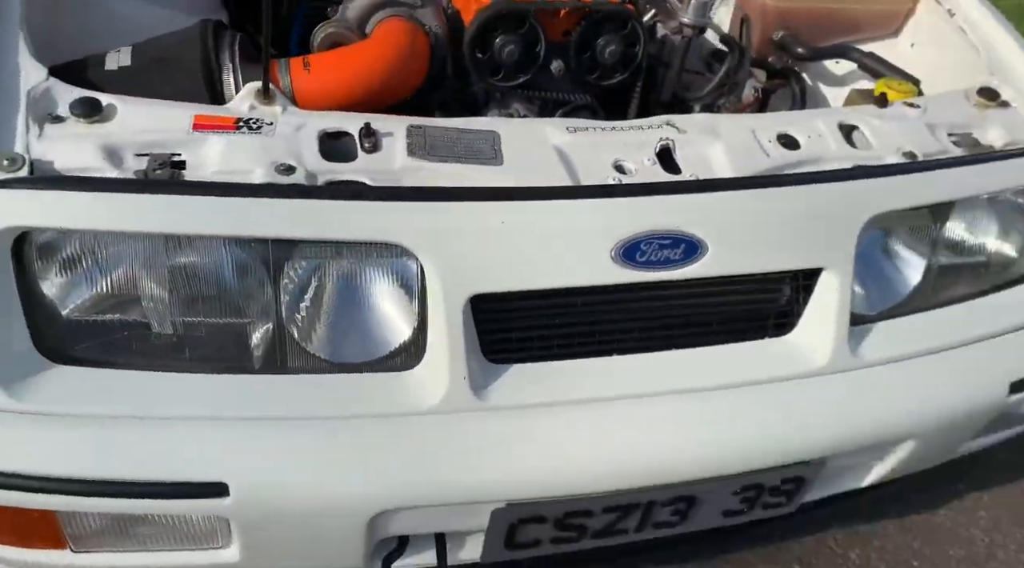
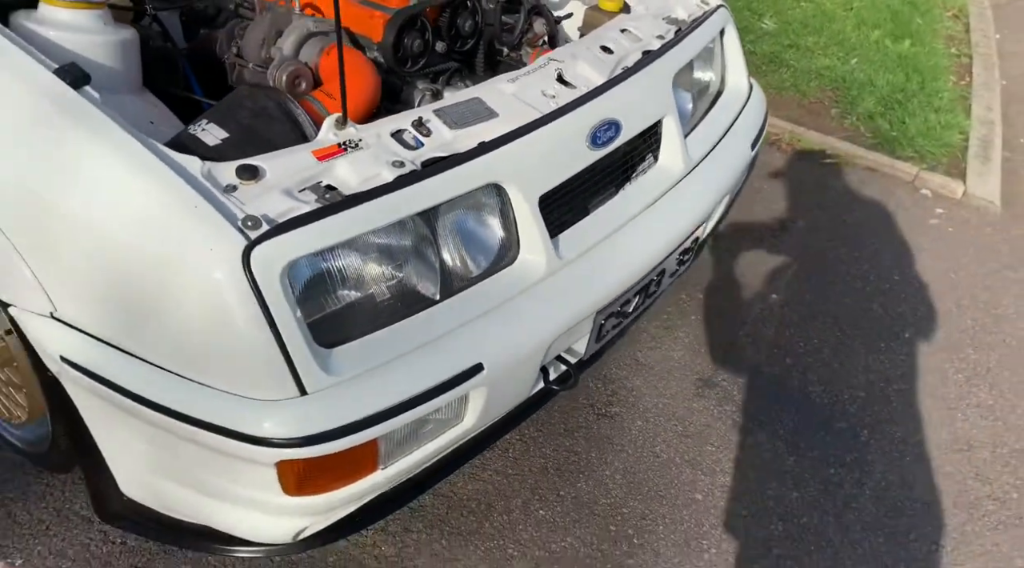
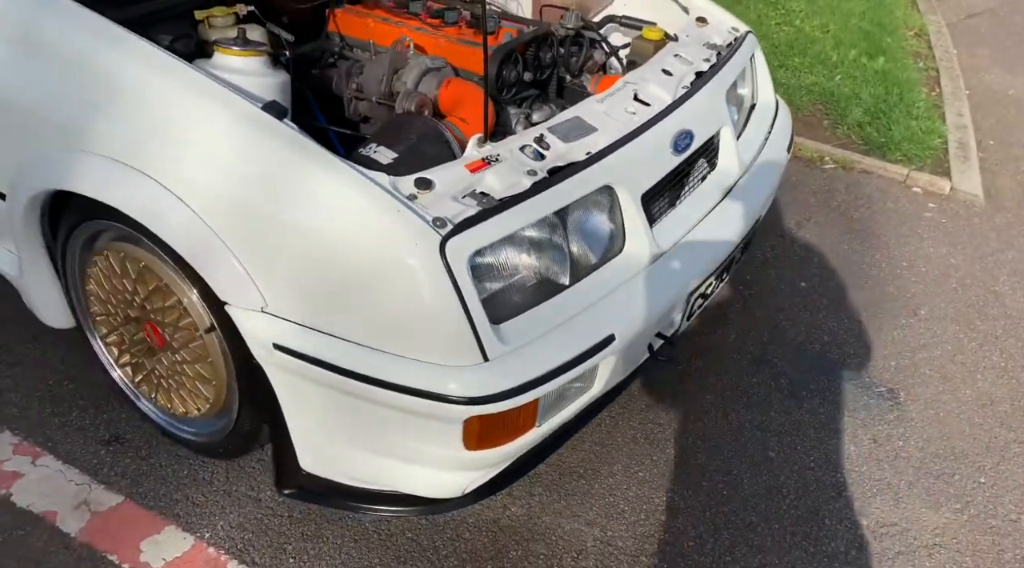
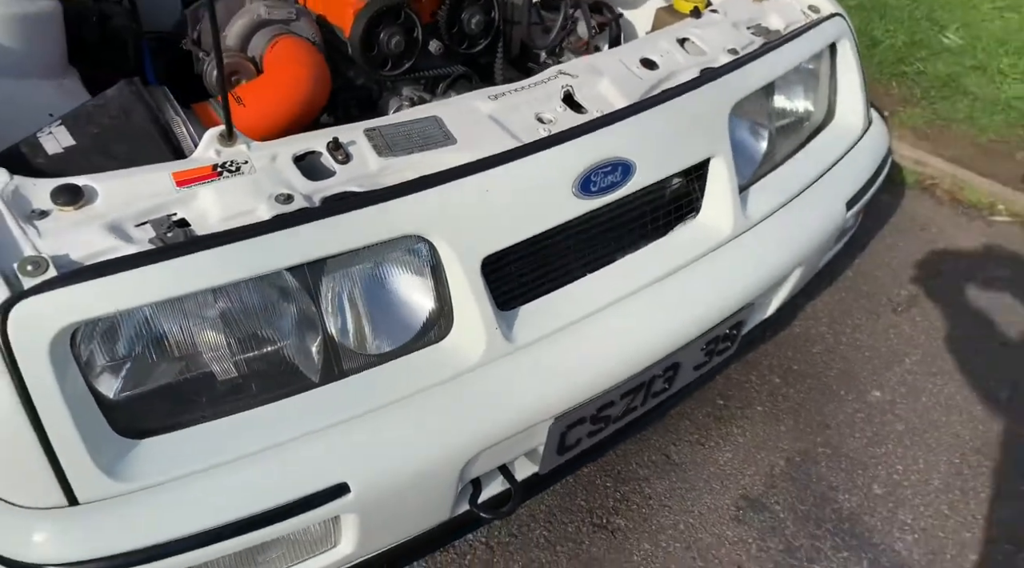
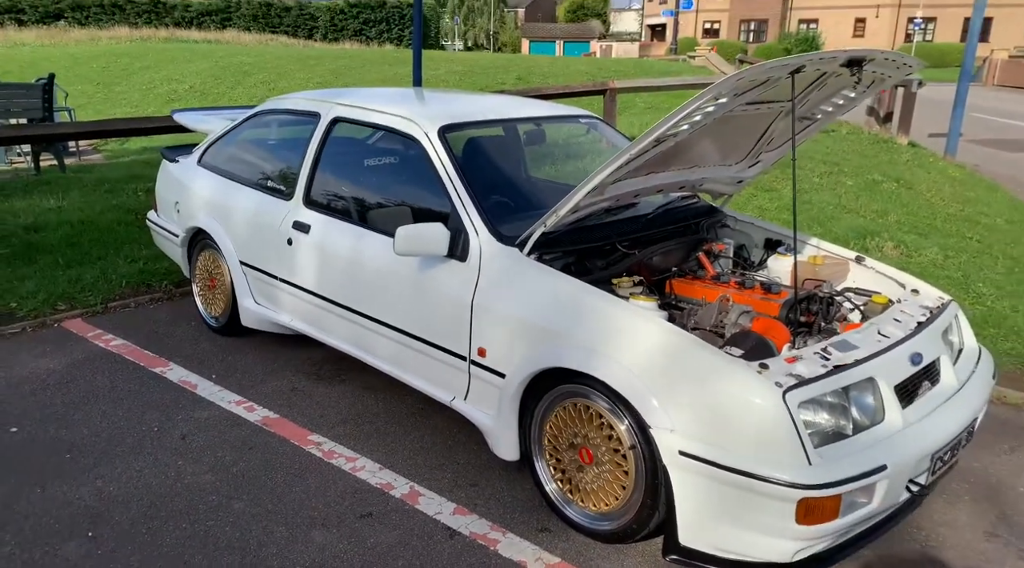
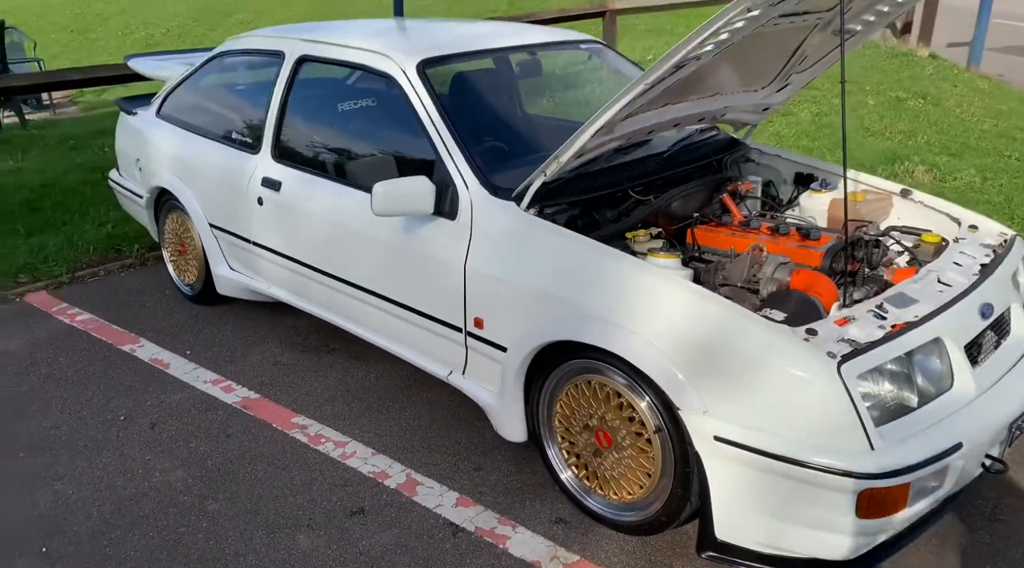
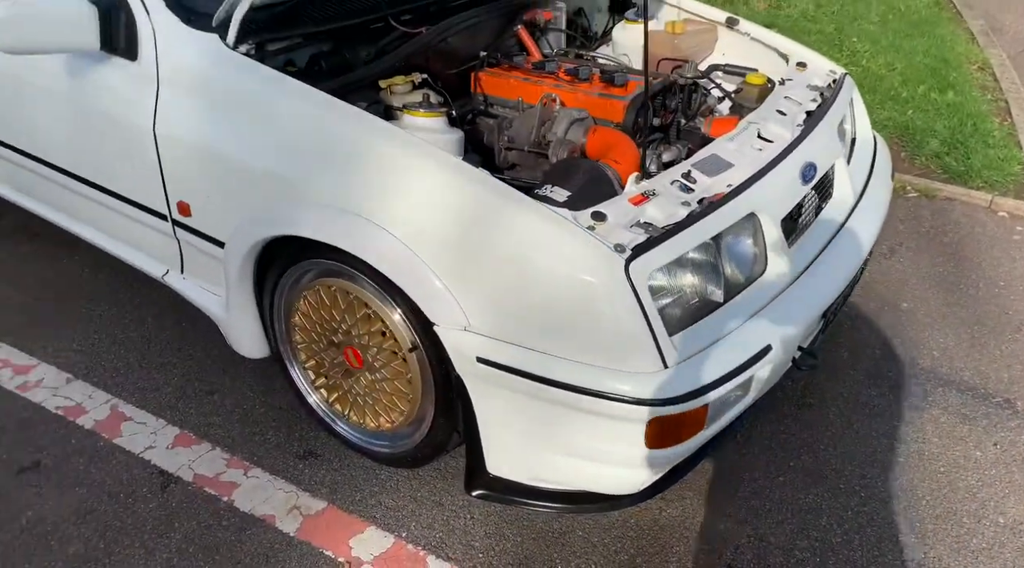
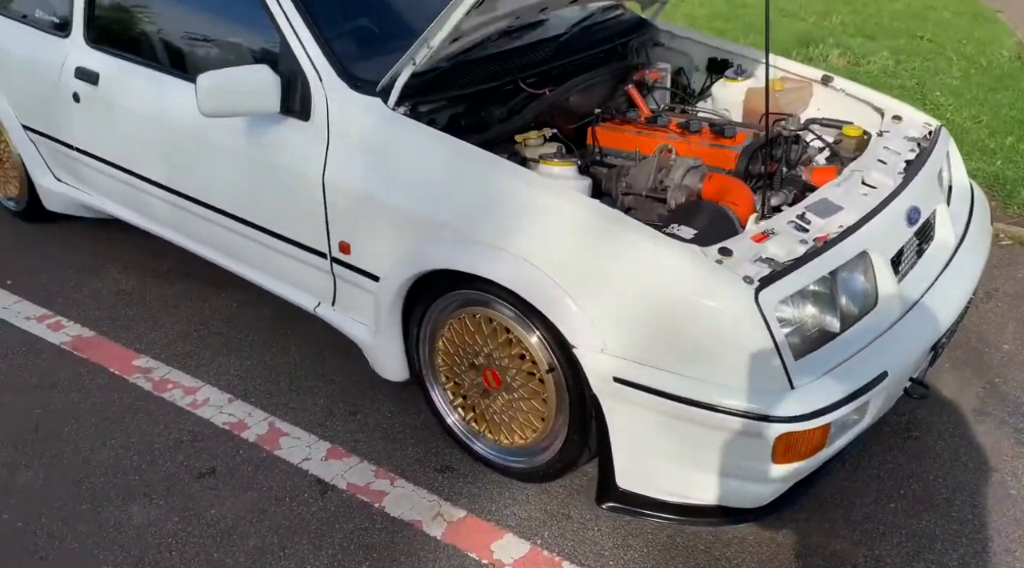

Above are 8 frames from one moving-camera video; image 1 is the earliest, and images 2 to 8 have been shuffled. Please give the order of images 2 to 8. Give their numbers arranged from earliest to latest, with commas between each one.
4, 2, 3, 7, 8, 6, 5
